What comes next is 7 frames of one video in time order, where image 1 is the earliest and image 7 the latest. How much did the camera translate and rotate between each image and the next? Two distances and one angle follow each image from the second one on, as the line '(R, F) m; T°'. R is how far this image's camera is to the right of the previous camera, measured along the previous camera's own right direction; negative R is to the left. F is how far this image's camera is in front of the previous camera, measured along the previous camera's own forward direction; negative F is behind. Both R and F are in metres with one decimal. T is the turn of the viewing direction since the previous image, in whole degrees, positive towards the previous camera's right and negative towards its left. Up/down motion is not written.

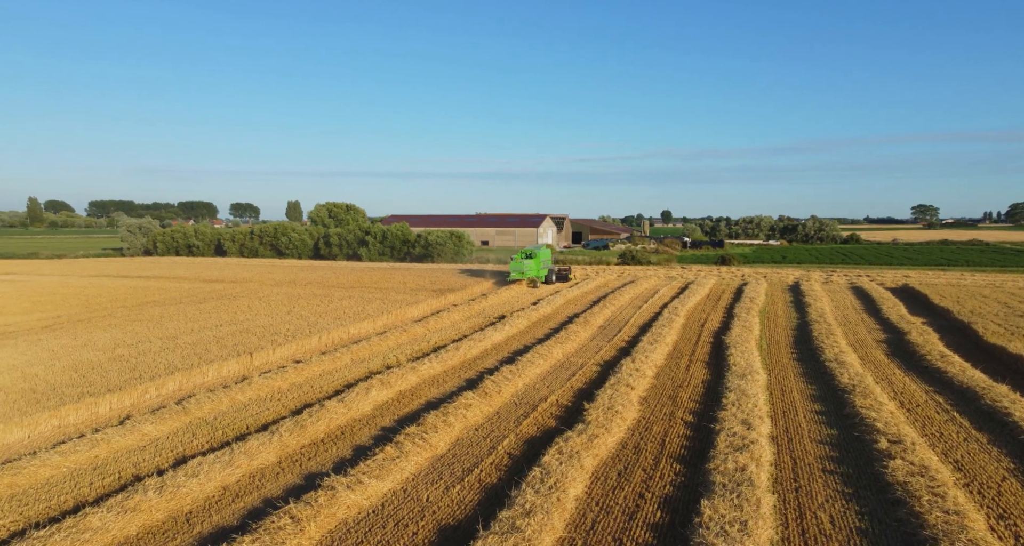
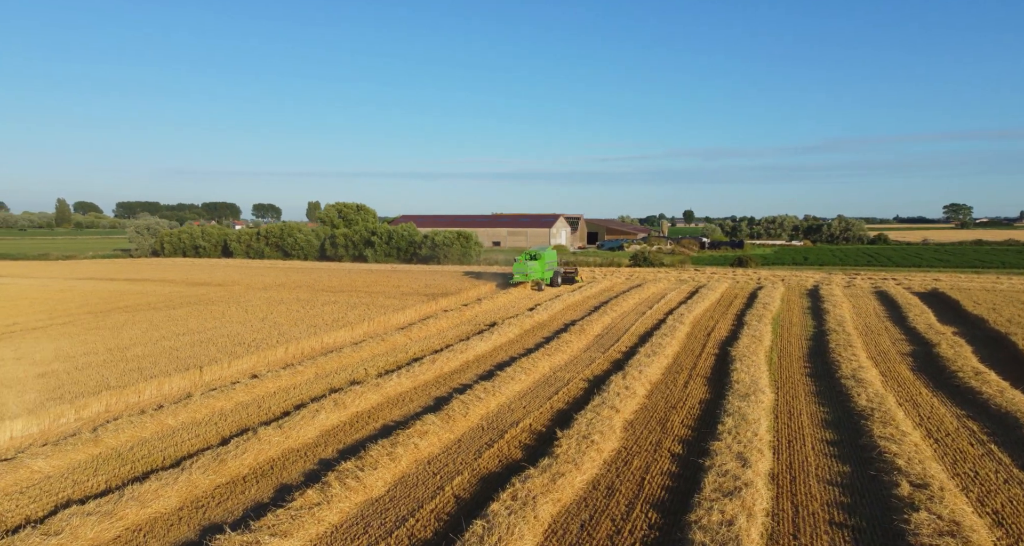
(+0.8, +1.3) m; -2°
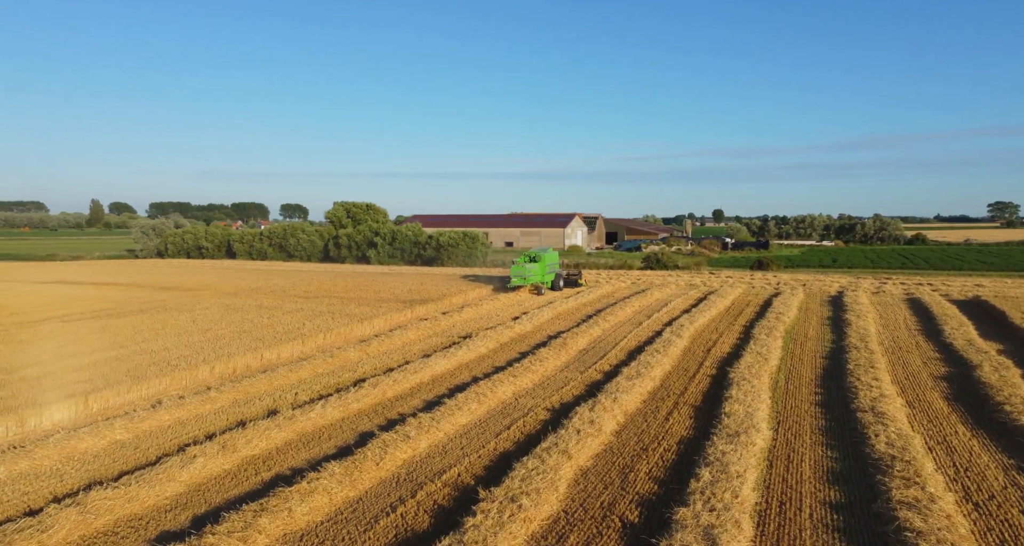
(+1.3, +1.9) m; -2°
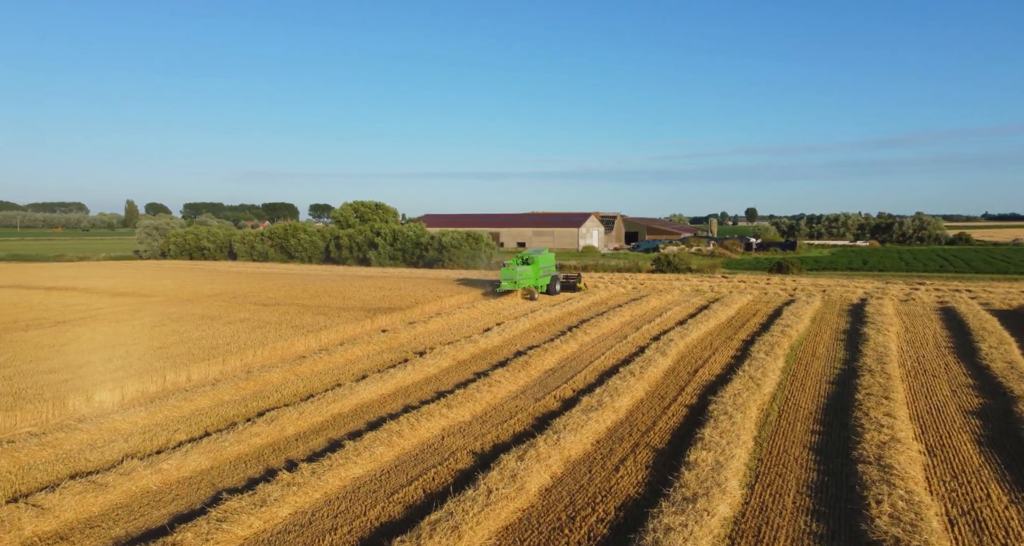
(+1.5, +2.0) m; -3°
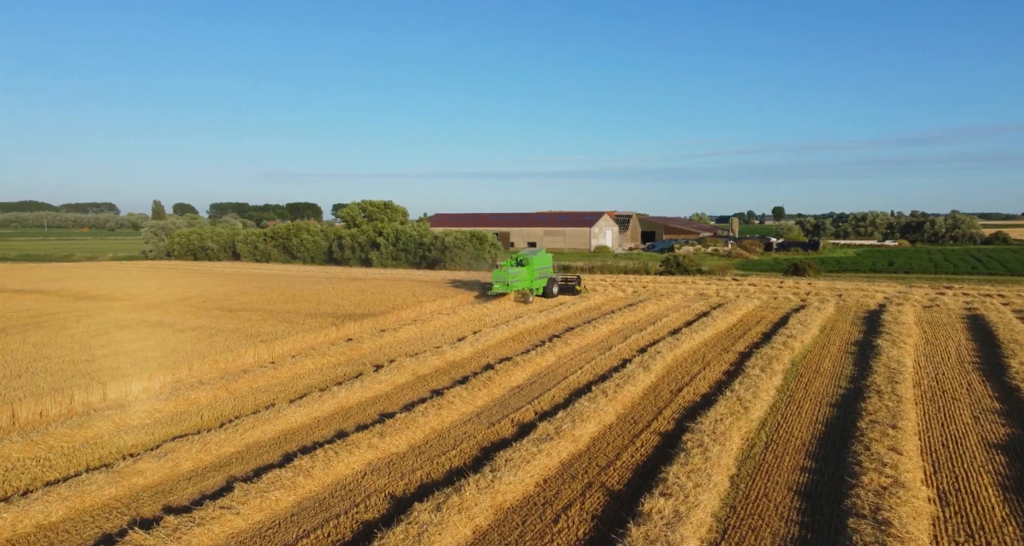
(+1.1, +1.3) m; -2°
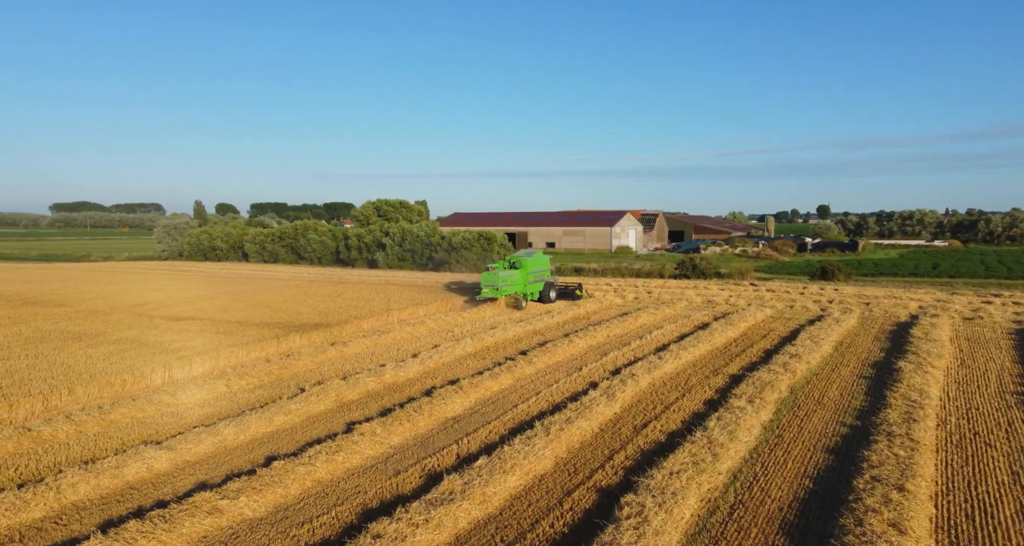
(+1.6, +1.9) m; -3°
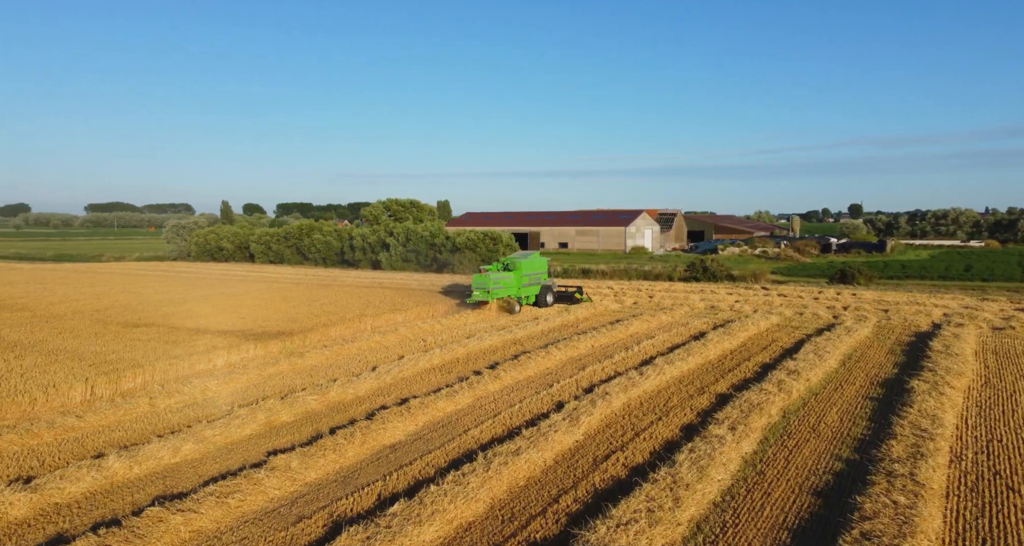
(+1.1, +1.2) m; -2°
